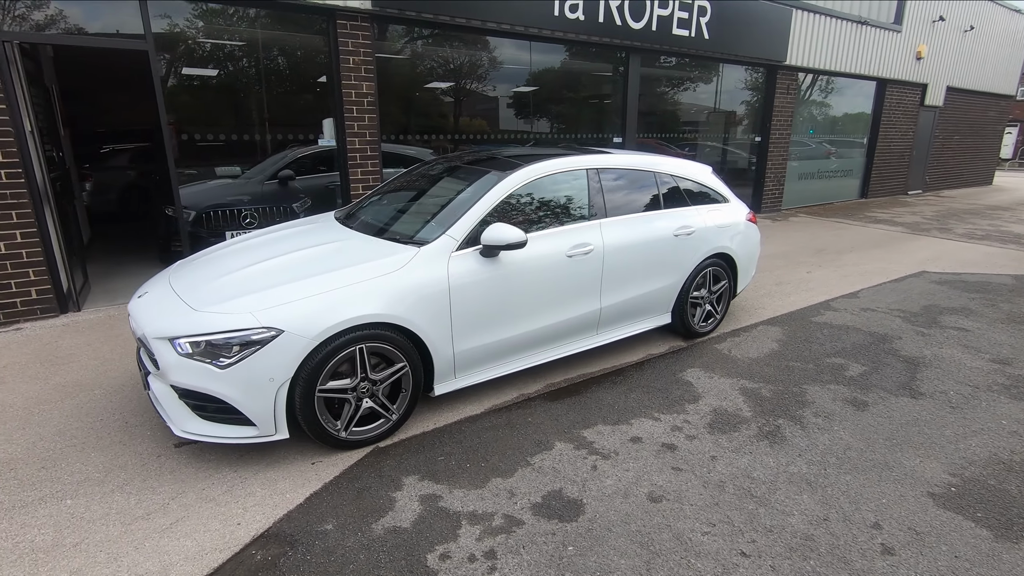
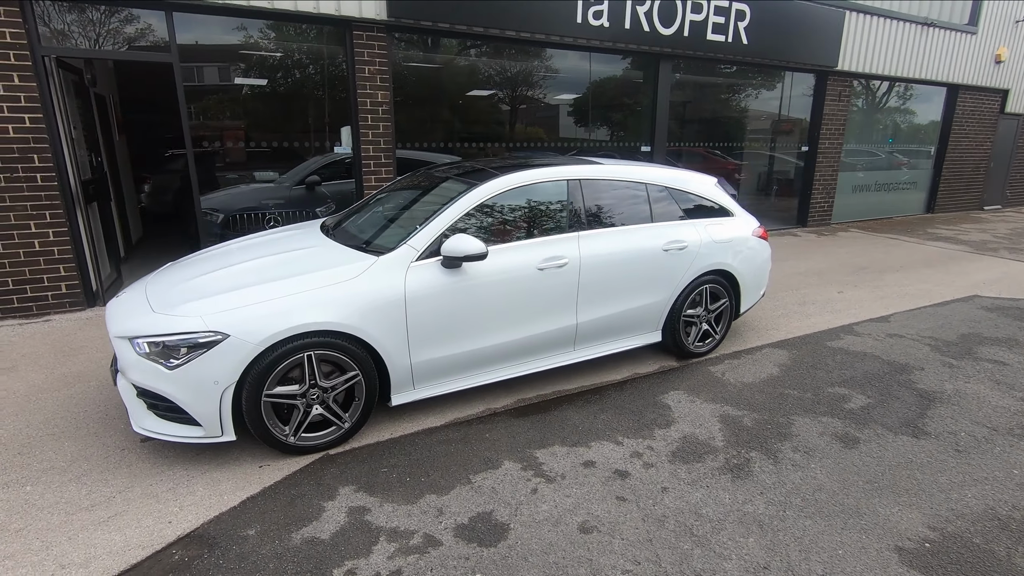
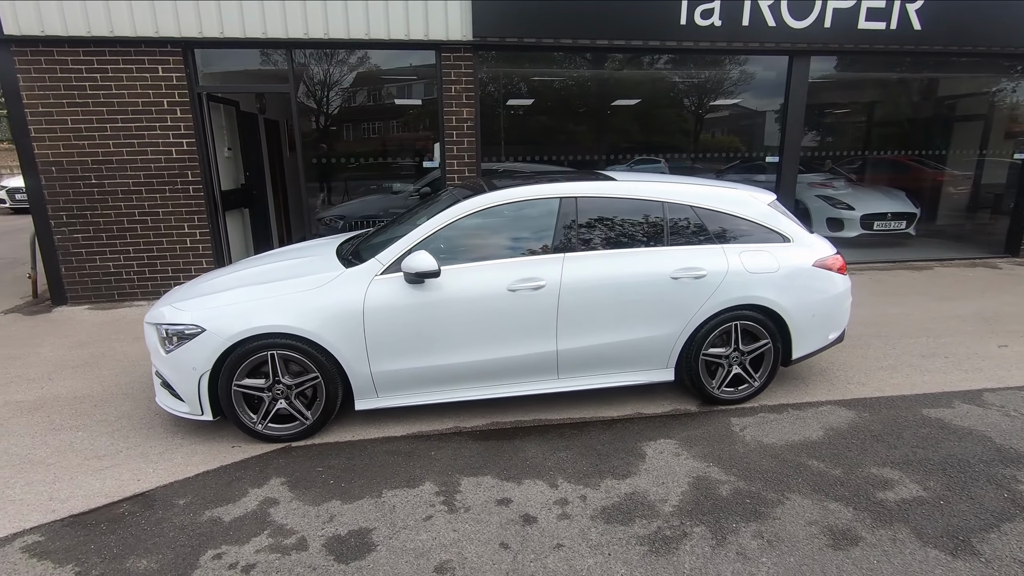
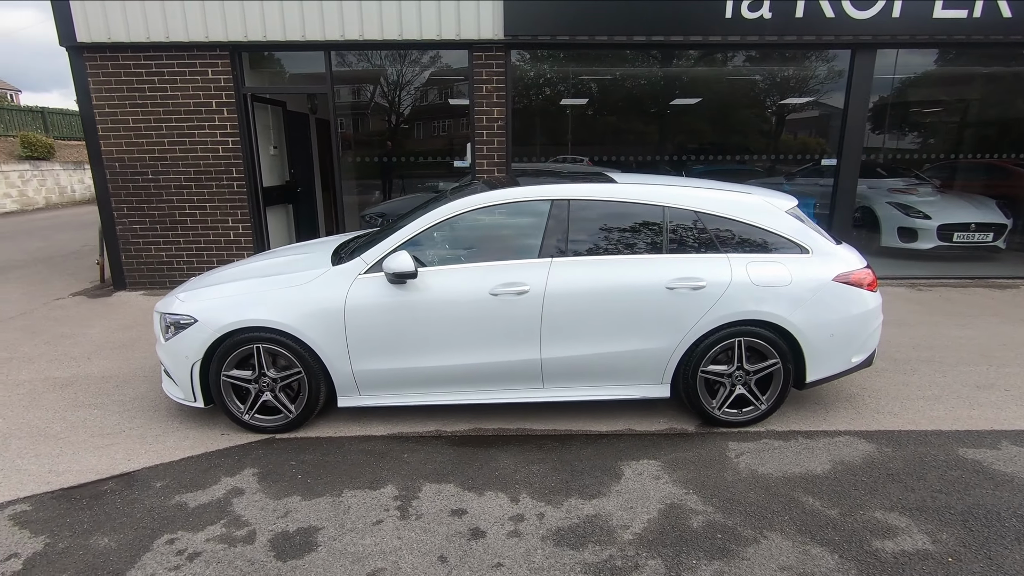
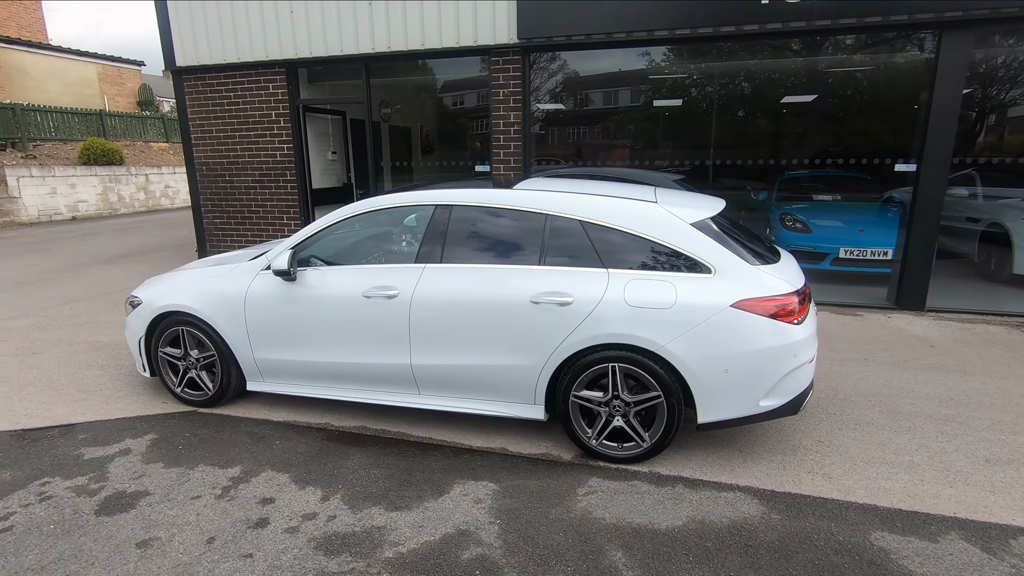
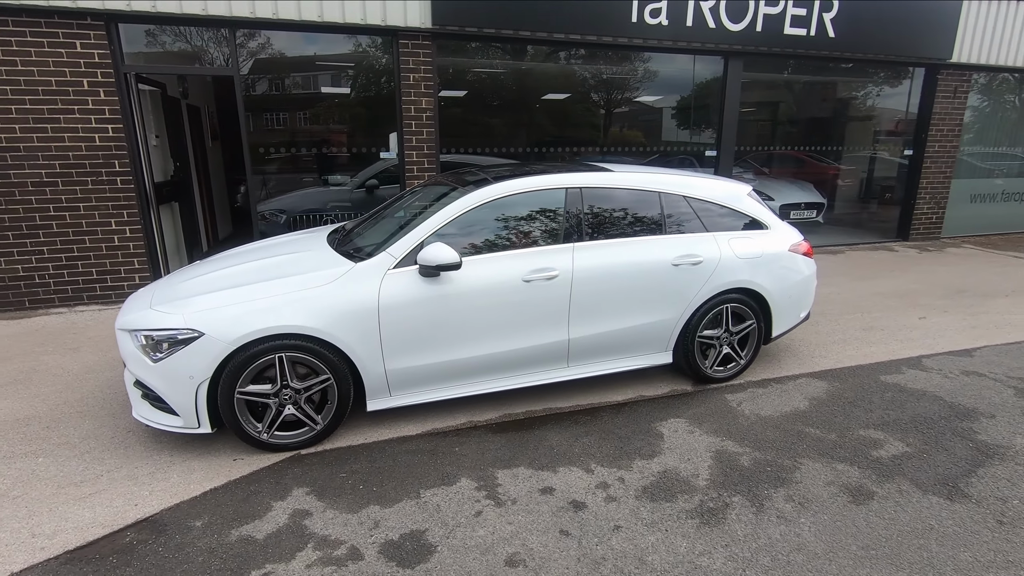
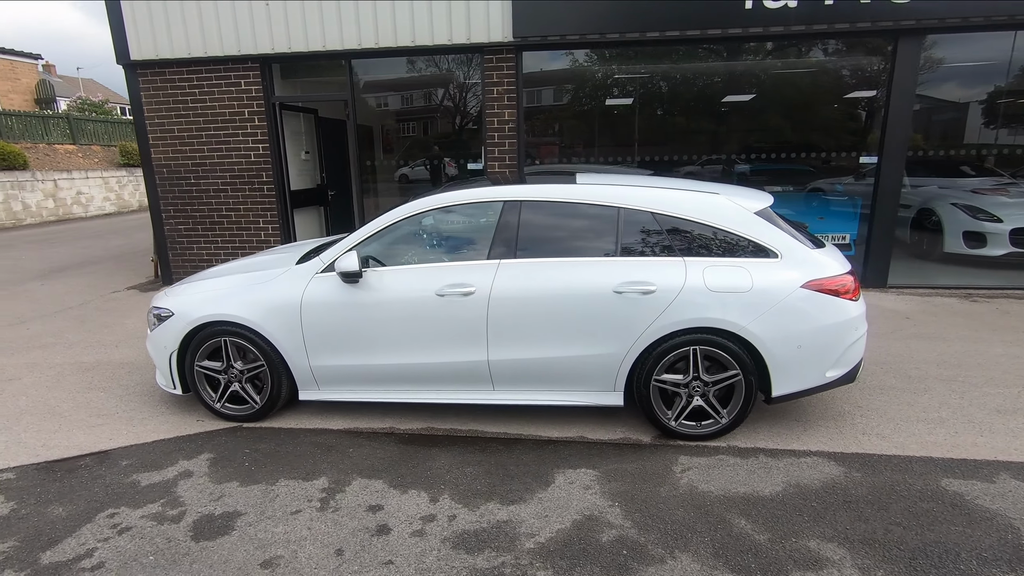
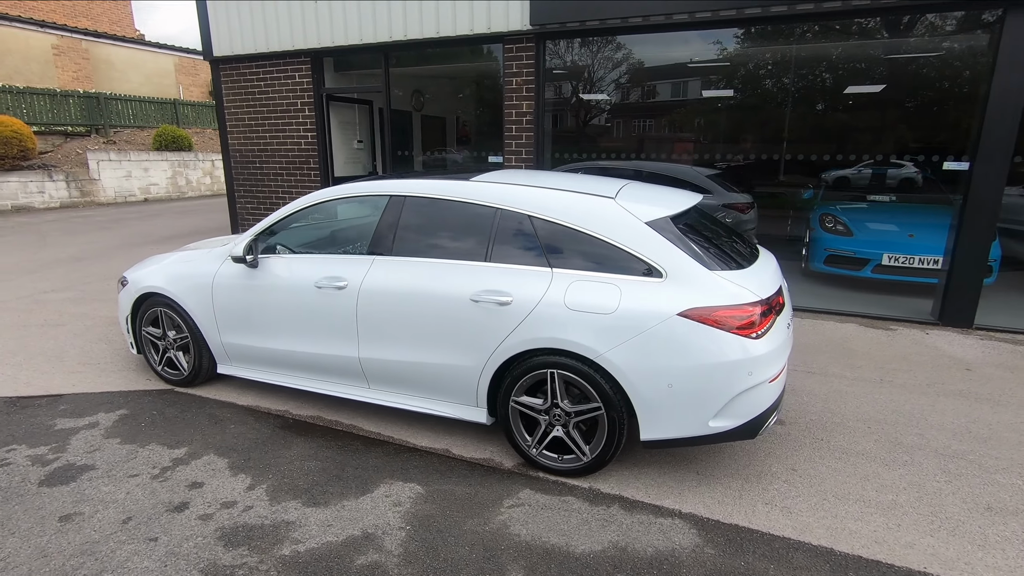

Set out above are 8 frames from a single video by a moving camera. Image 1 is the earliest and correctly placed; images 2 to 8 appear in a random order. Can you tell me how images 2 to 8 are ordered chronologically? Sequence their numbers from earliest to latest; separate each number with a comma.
2, 6, 3, 4, 7, 5, 8
